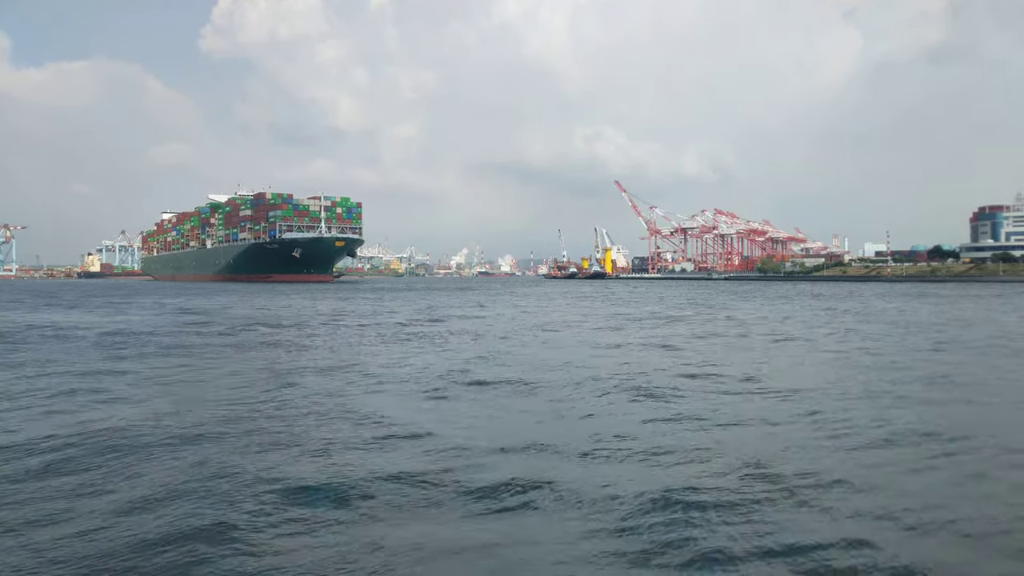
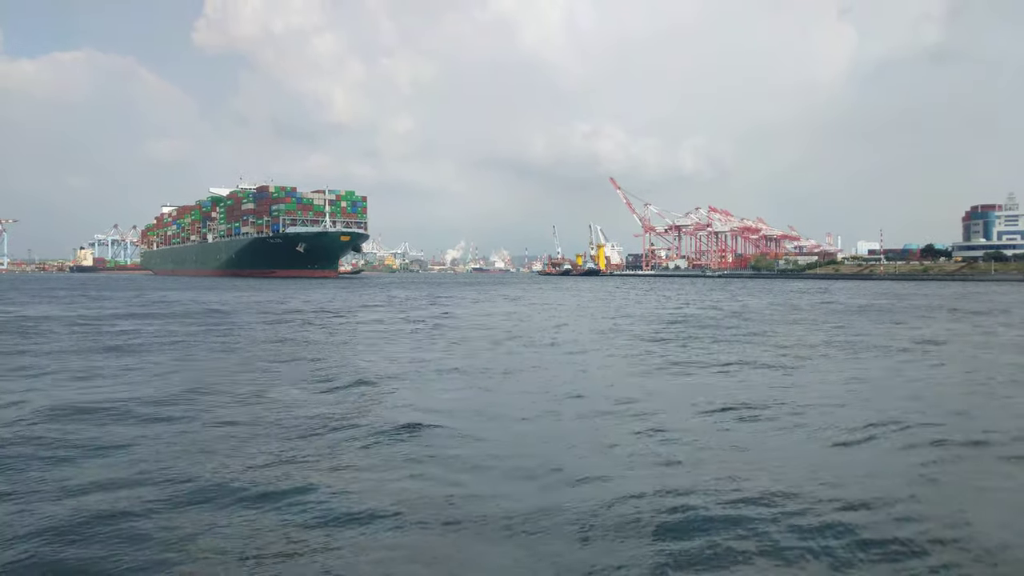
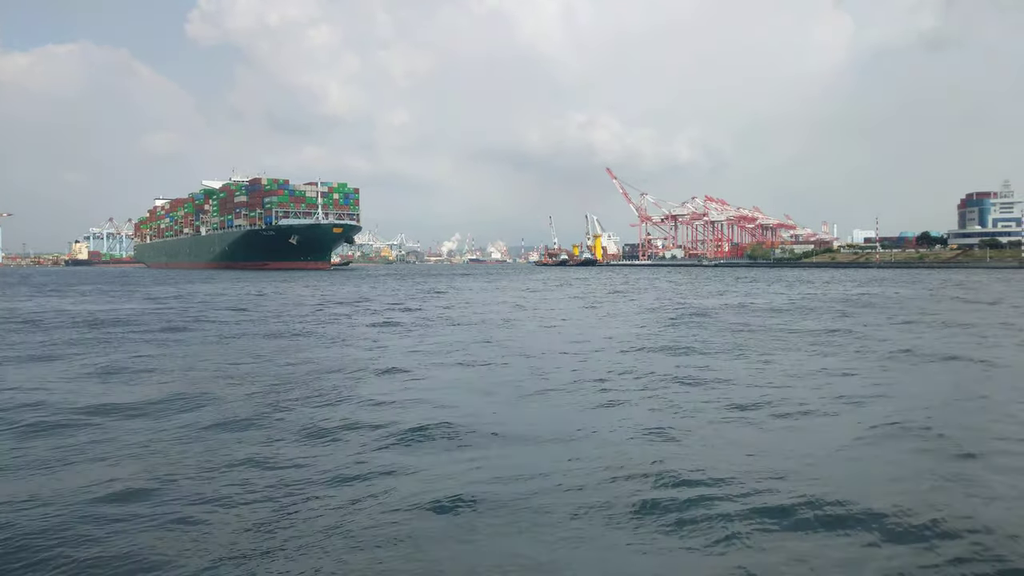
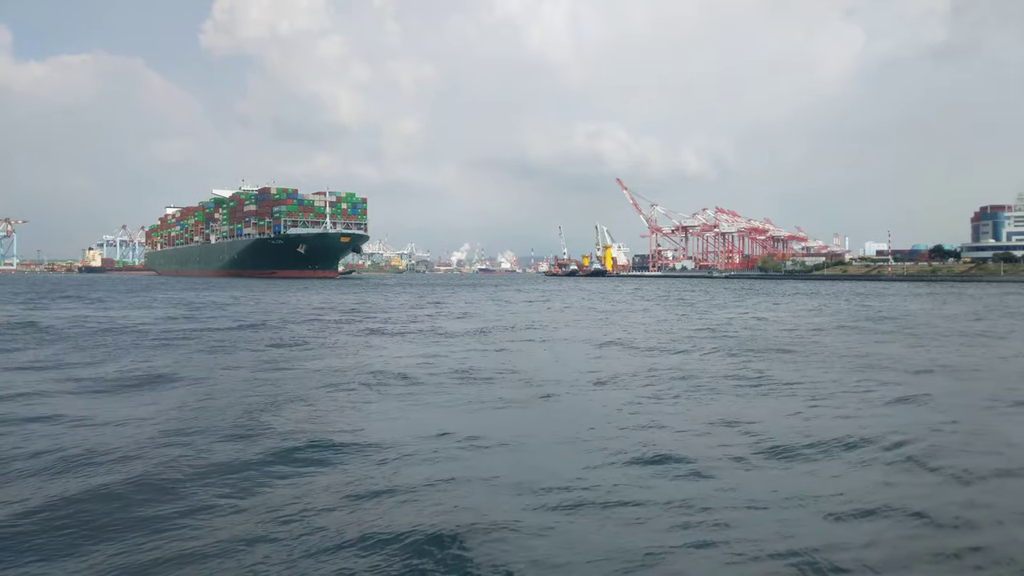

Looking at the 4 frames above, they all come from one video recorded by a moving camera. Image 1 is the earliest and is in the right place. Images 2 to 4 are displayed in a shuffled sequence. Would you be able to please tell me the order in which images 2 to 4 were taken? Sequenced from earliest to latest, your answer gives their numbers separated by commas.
4, 3, 2
